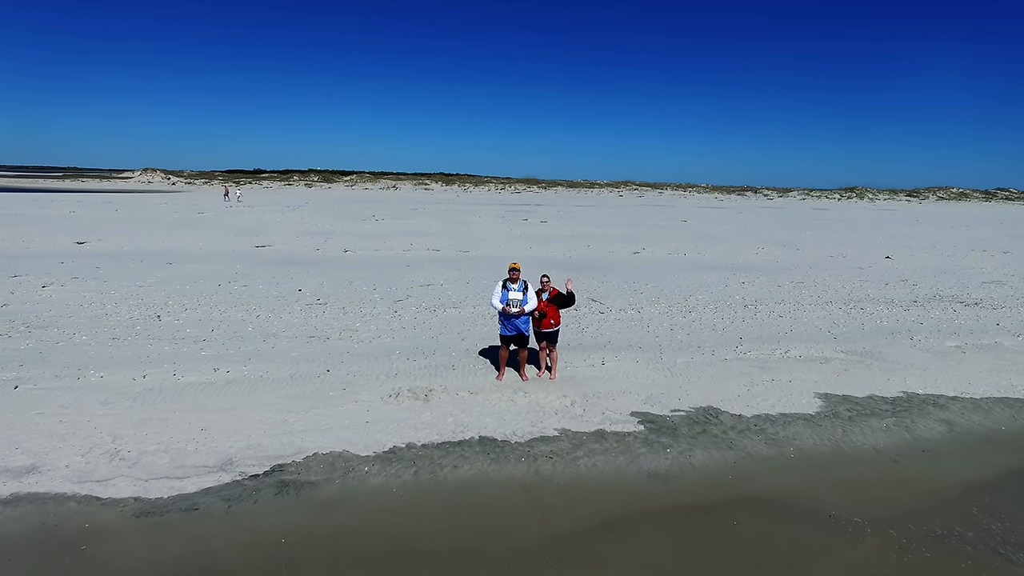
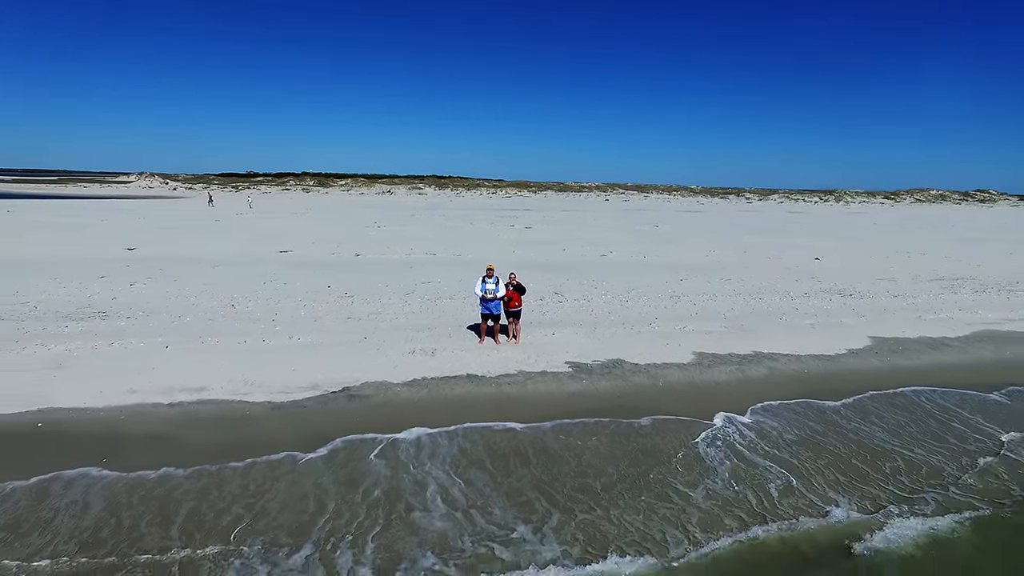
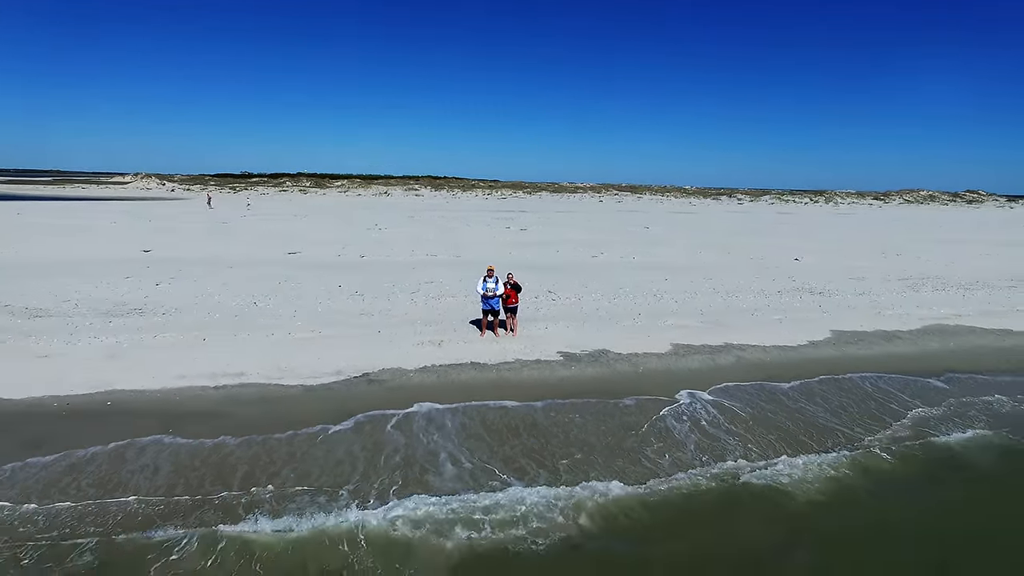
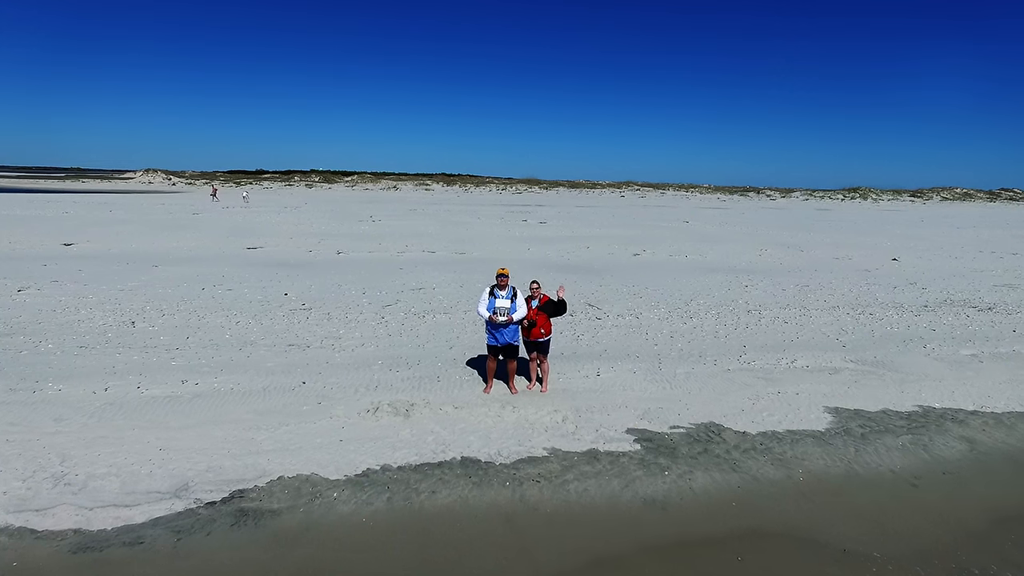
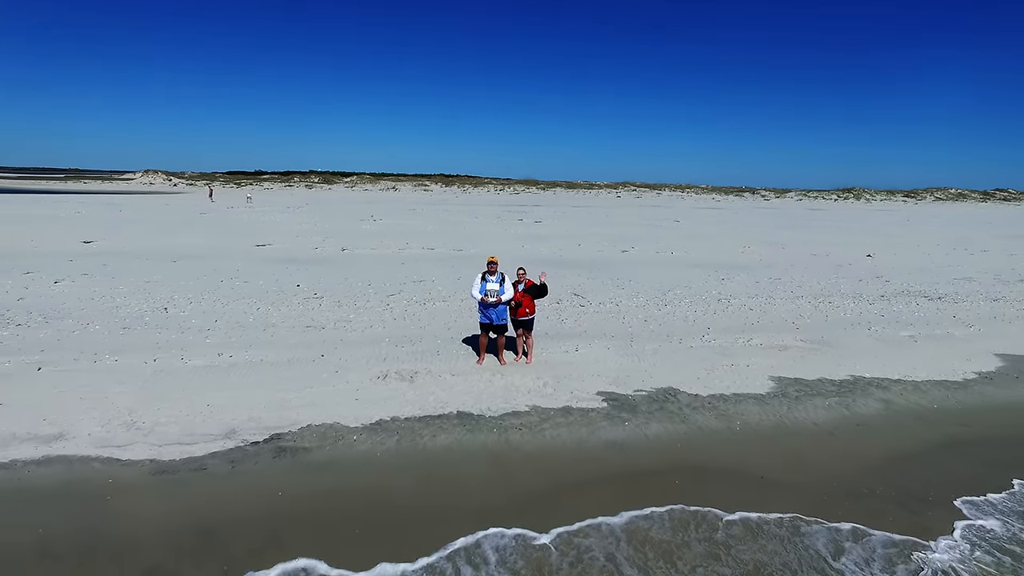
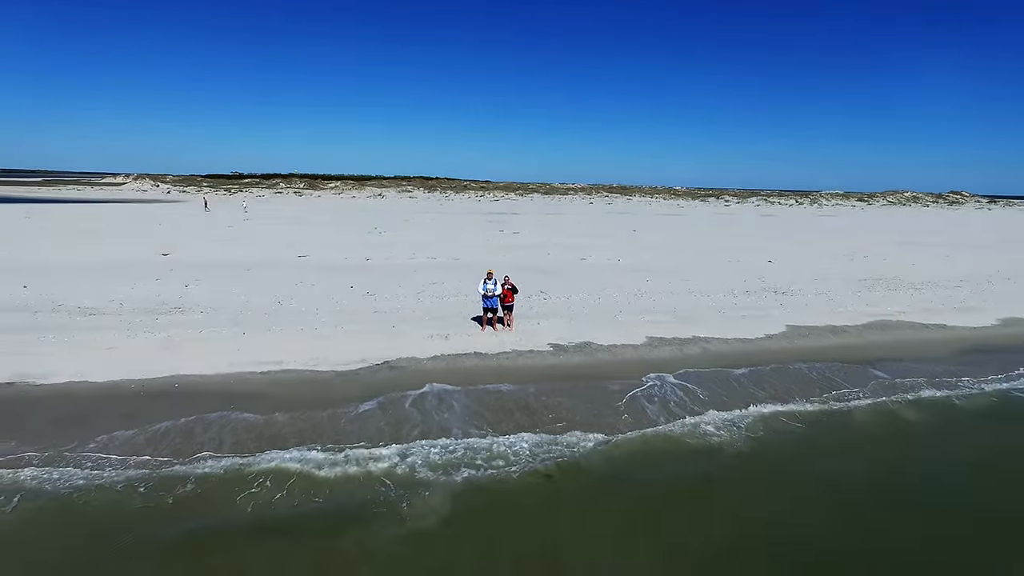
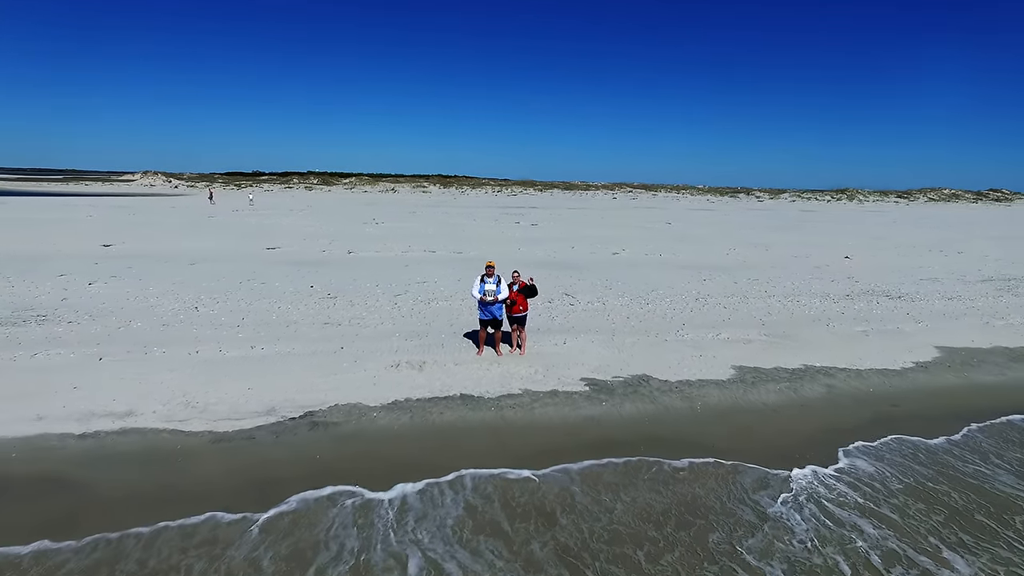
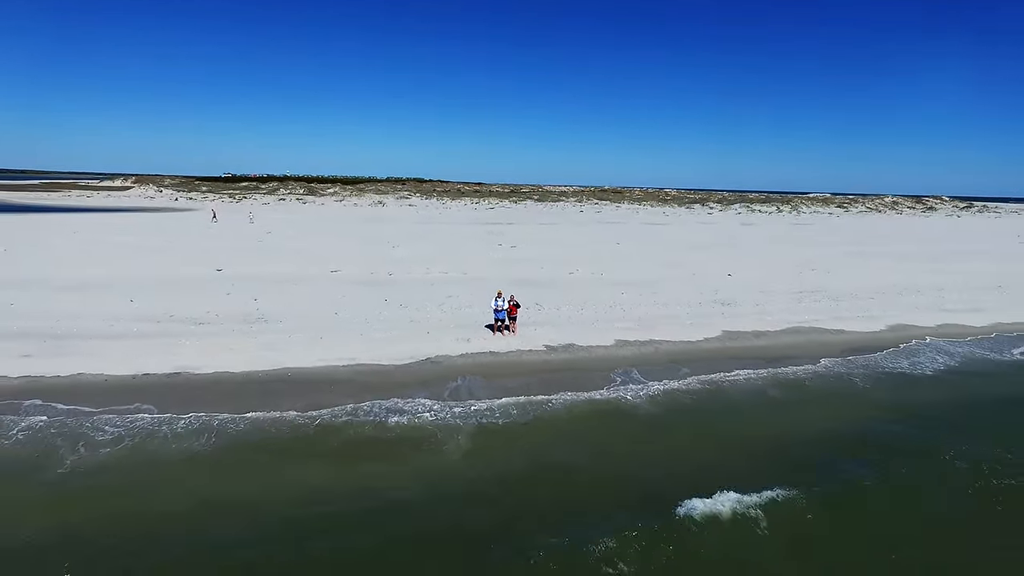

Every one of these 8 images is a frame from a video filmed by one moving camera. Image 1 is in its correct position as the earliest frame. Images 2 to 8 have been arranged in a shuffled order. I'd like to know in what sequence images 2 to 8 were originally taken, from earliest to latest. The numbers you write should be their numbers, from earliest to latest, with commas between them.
4, 5, 7, 2, 3, 6, 8
